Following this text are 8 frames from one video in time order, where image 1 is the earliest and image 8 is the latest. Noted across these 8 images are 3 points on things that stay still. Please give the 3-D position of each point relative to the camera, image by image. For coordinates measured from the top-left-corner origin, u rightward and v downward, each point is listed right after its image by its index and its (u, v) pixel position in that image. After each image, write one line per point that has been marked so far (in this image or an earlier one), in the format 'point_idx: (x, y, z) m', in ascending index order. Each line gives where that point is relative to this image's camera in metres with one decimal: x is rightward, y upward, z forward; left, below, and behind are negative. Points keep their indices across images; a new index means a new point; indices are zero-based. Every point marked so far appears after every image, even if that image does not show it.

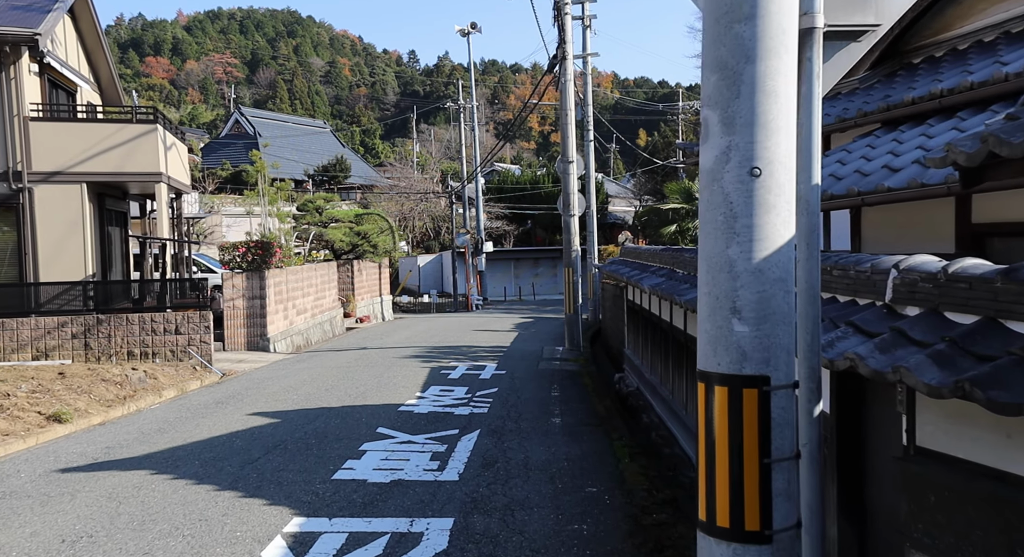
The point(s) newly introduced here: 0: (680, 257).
0: (+1.6, +0.2, +8.2) m
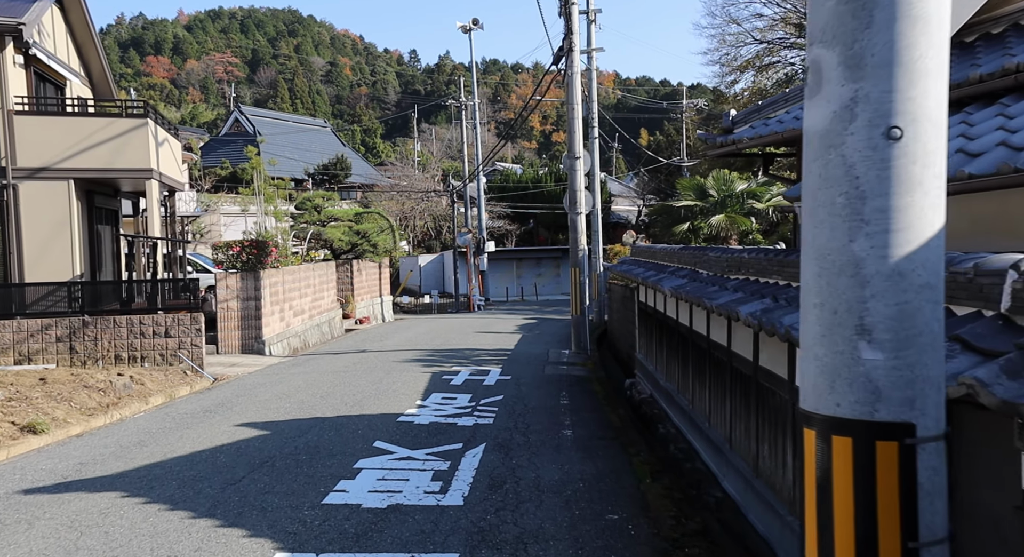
0: (+1.7, +0.2, +7.5) m
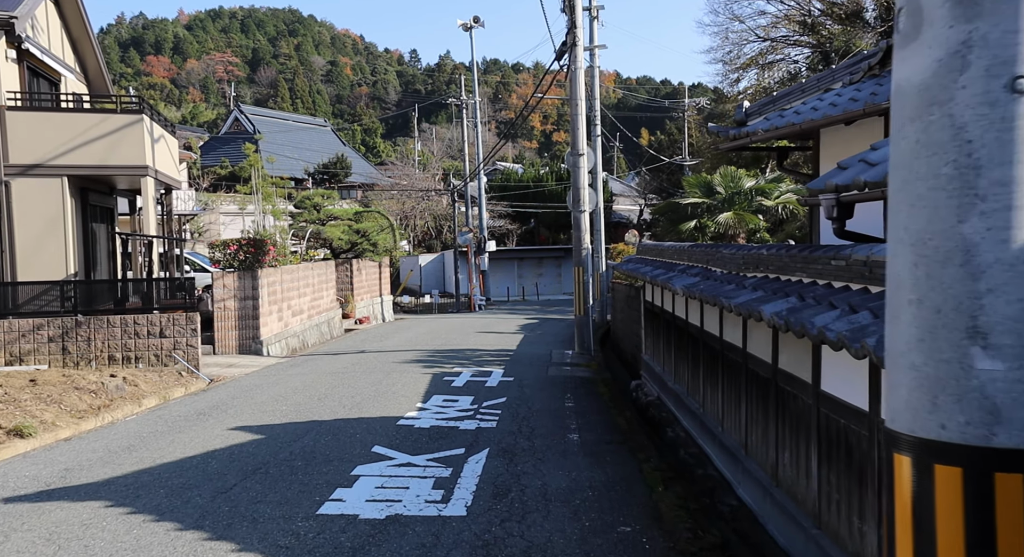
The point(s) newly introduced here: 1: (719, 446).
0: (+1.7, +0.2, +7.2) m
1: (+1.7, -1.4, +7.3) m
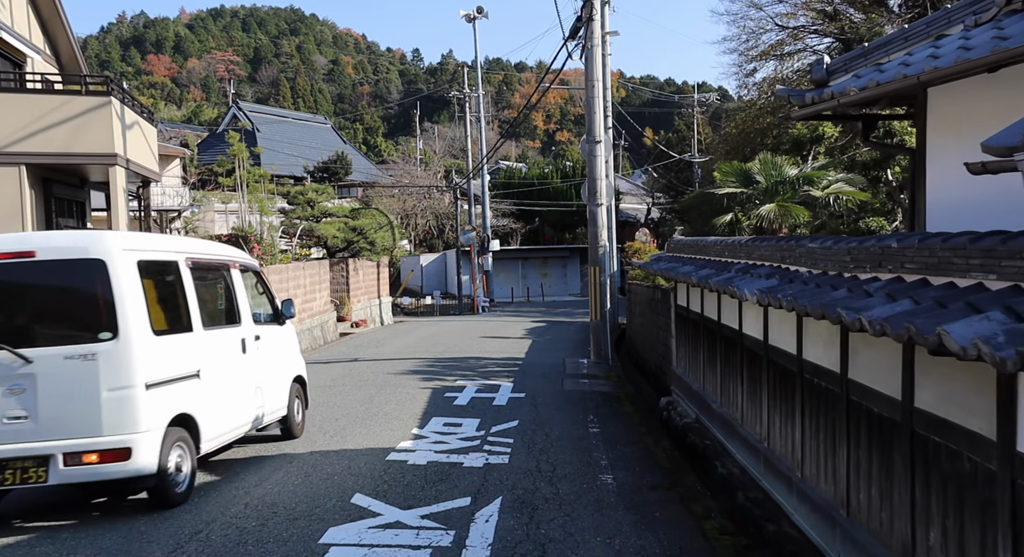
0: (+1.8, +0.2, +5.6) m
1: (+1.9, -1.4, +5.7) m
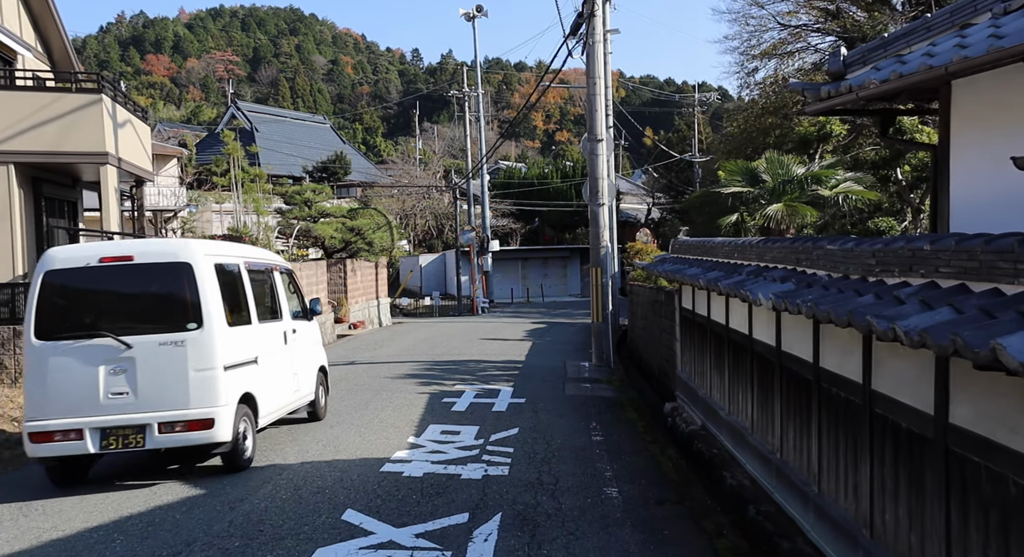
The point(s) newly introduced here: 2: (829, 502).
0: (+1.8, +0.2, +5.3) m
1: (+1.9, -1.4, +5.4) m
2: (+1.9, -1.3, +5.1) m
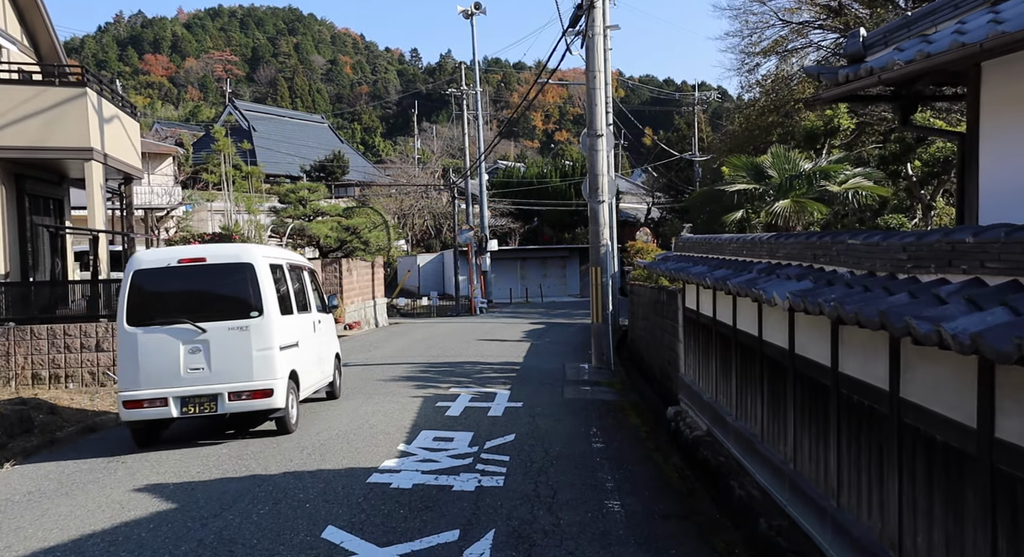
0: (+1.8, +0.2, +4.9) m
1: (+1.8, -1.4, +5.0) m
2: (+1.9, -1.3, +4.7) m
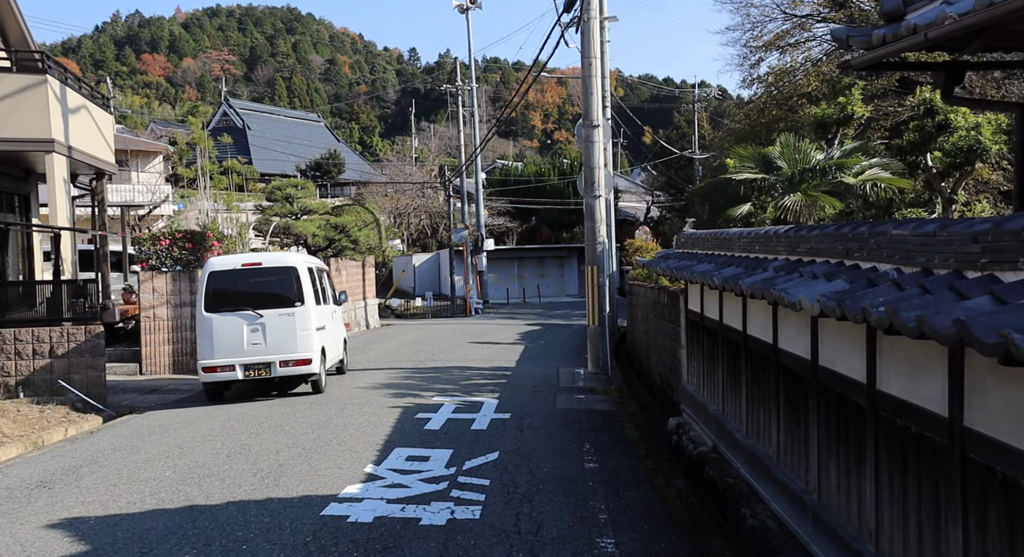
0: (+1.7, +0.2, +4.0) m
1: (+1.7, -1.4, +4.1) m
2: (+1.7, -1.3, +3.9) m
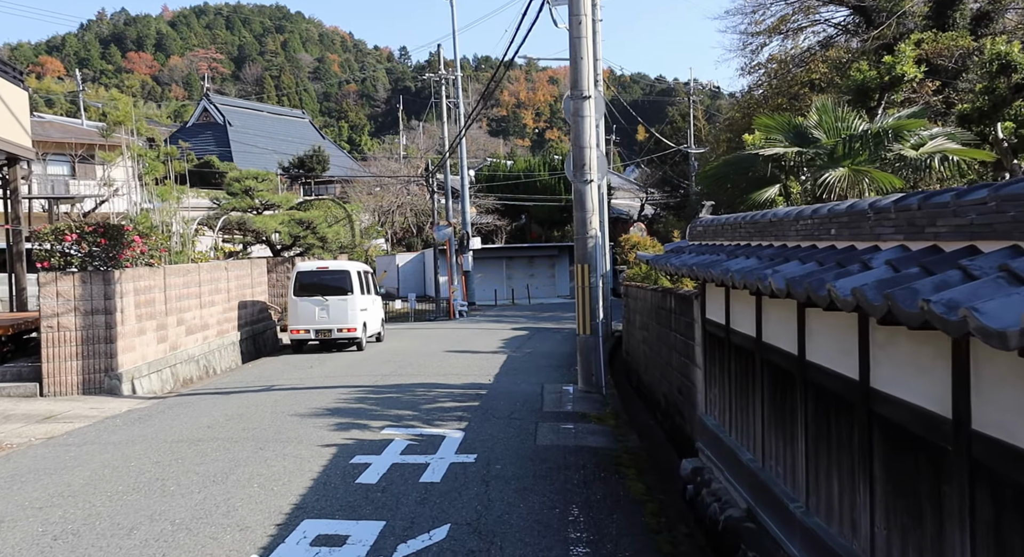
0: (+1.4, +0.2, +1.9) m
1: (+1.5, -1.4, +2.0) m
2: (+1.5, -1.3, +1.7) m
